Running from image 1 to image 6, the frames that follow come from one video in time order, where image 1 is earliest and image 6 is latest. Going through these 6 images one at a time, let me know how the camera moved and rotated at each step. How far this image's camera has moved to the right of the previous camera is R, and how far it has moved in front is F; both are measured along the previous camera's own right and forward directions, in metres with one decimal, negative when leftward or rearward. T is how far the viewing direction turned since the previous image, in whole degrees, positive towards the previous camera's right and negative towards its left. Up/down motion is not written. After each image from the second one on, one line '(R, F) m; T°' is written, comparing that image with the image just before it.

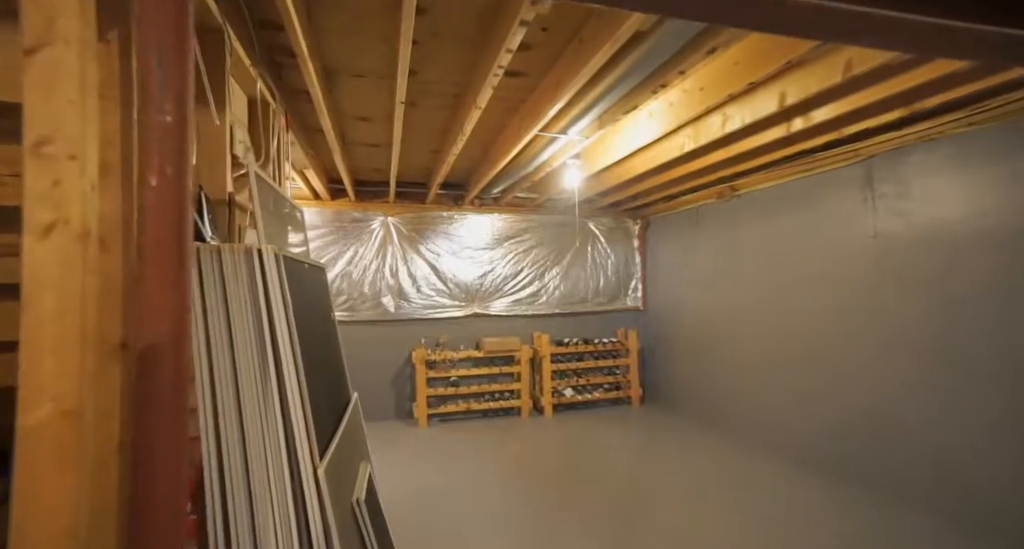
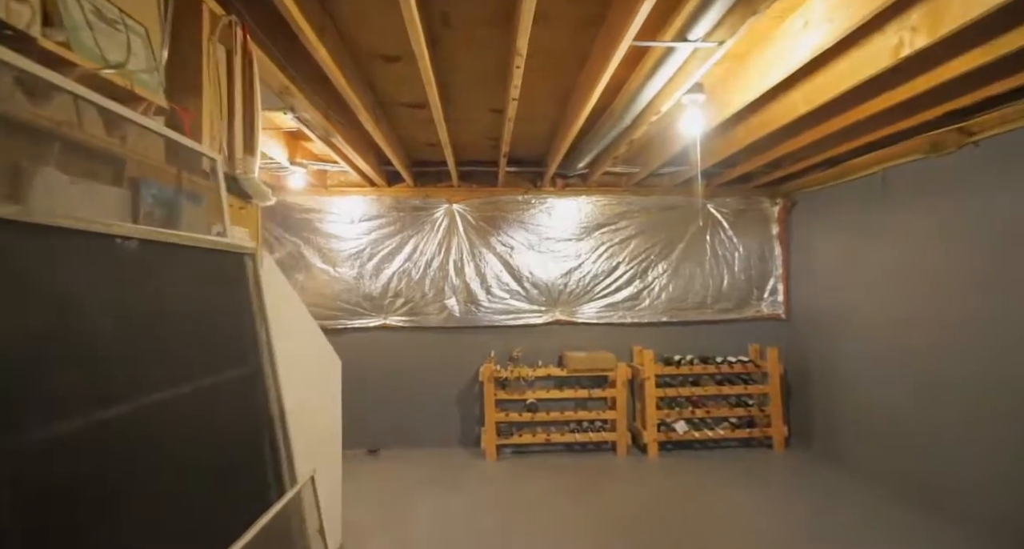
(0.0, +0.8) m; -12°
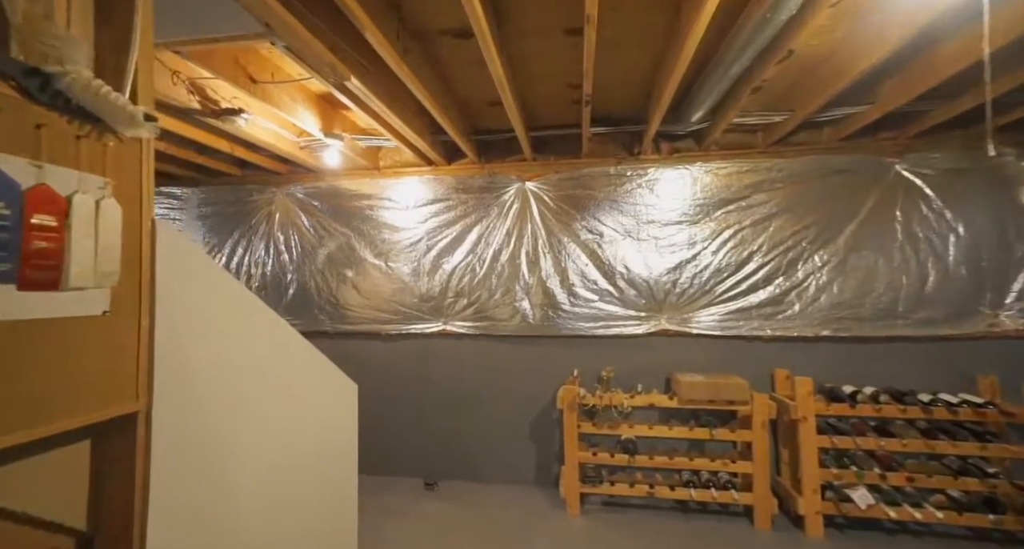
(0.0, +0.8) m; -12°
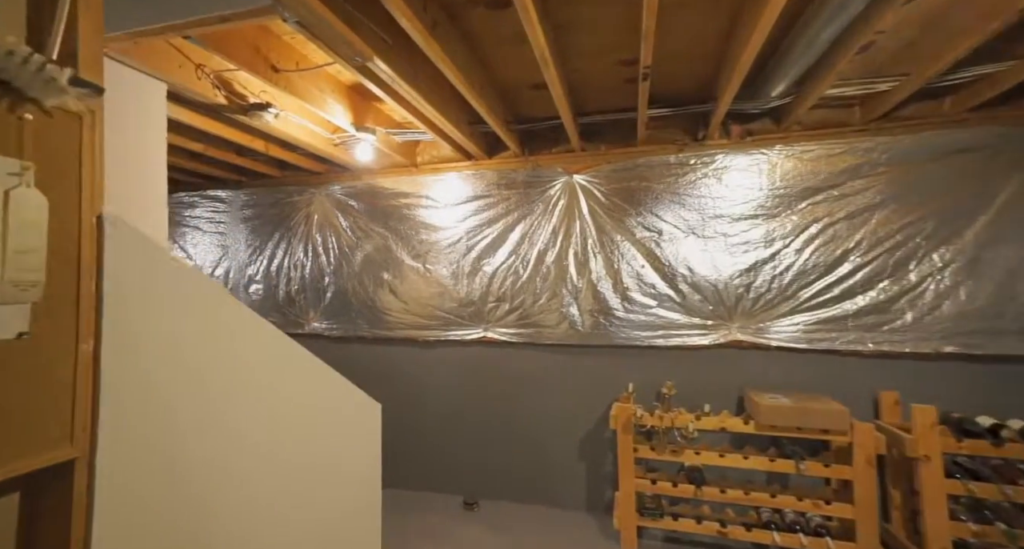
(0.0, +0.3) m; -6°
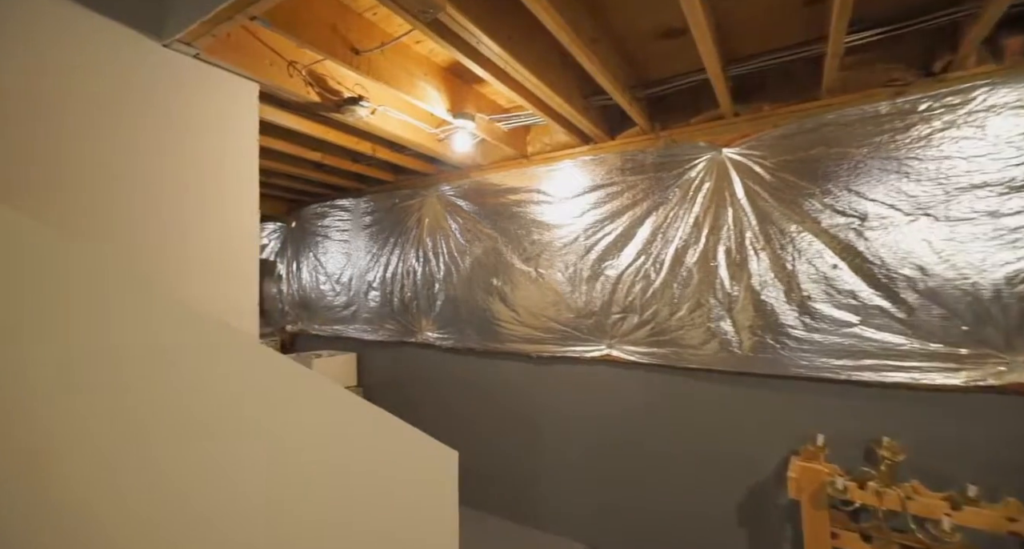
(0.0, +0.5) m; -16°
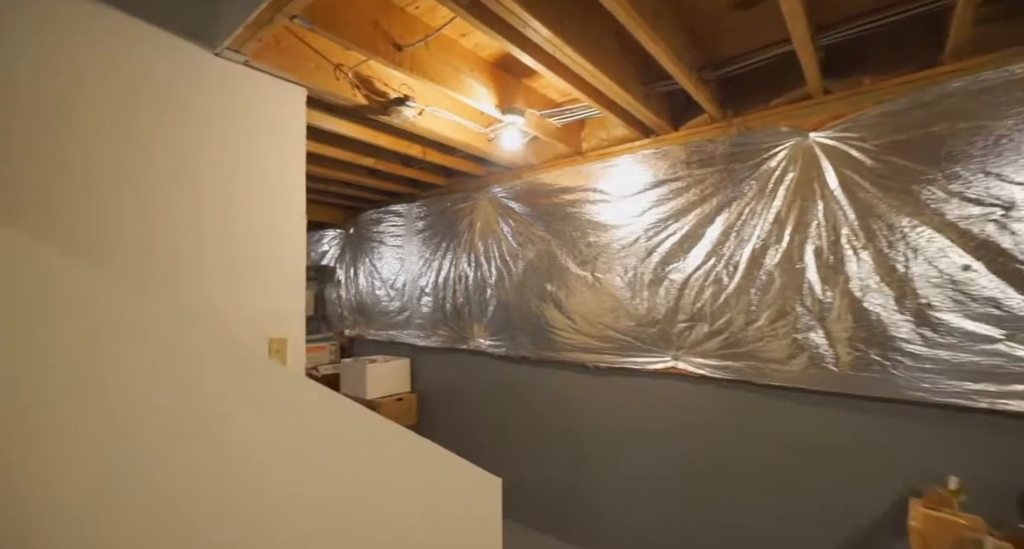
(0.0, +0.2) m; -7°
